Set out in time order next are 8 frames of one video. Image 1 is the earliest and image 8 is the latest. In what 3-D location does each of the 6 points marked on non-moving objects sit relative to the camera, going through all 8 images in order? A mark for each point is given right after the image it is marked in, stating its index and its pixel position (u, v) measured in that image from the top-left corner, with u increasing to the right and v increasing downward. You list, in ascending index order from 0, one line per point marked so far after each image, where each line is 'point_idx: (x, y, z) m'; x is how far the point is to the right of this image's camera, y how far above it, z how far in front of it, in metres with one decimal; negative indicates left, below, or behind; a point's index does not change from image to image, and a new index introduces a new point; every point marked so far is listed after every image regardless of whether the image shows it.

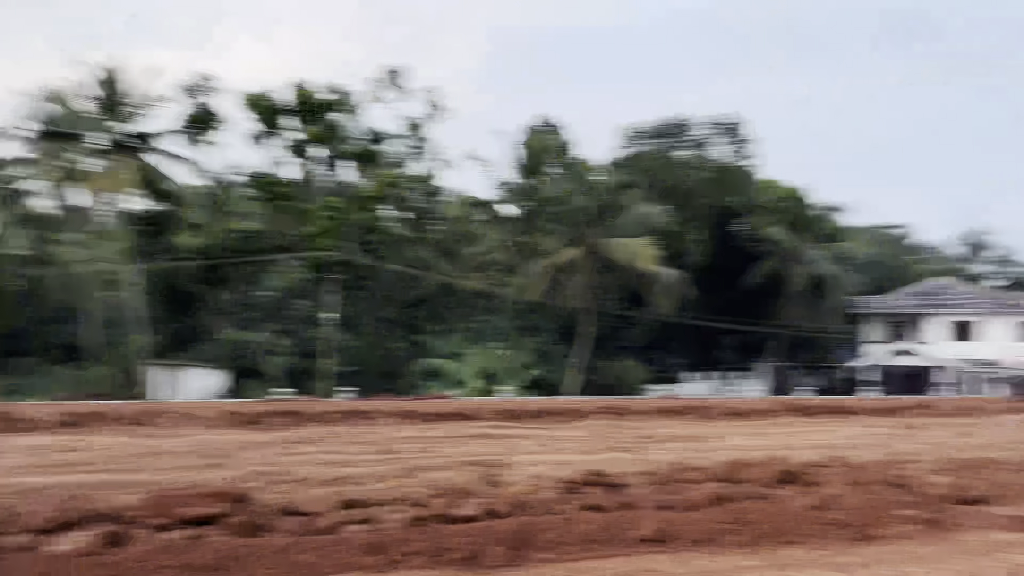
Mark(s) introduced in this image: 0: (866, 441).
0: (+4.9, -2.1, +11.3) m
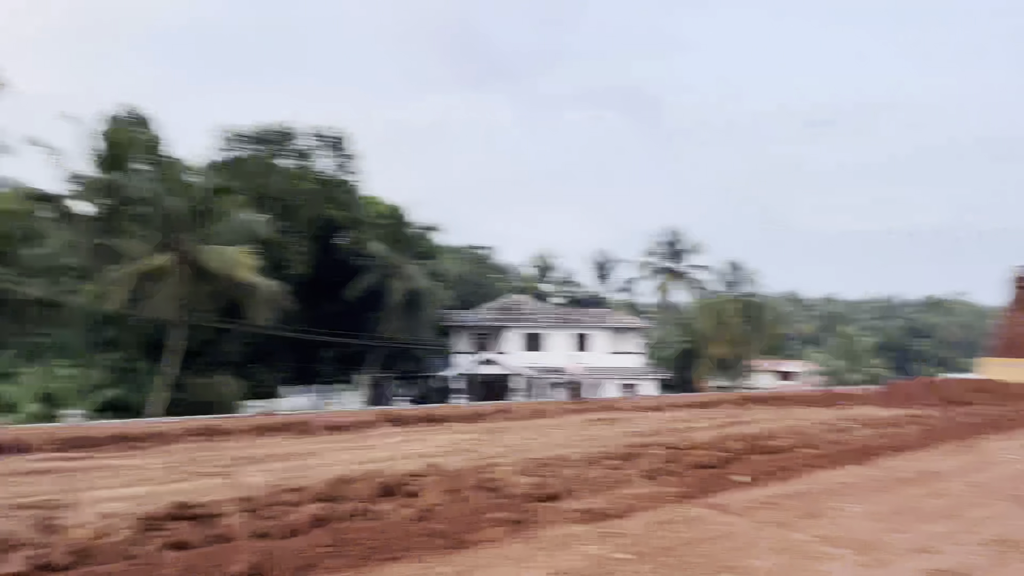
0: (-0.8, -2.3, +12.0) m
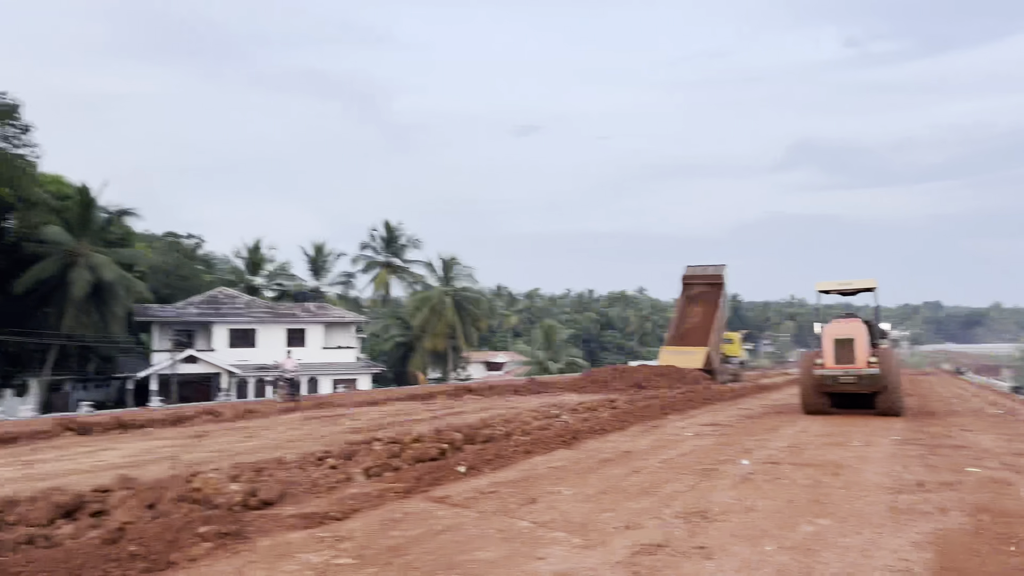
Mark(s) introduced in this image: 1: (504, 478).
0: (-4.7, -2.2, +10.8) m
1: (-0.1, -1.9, +8.0) m
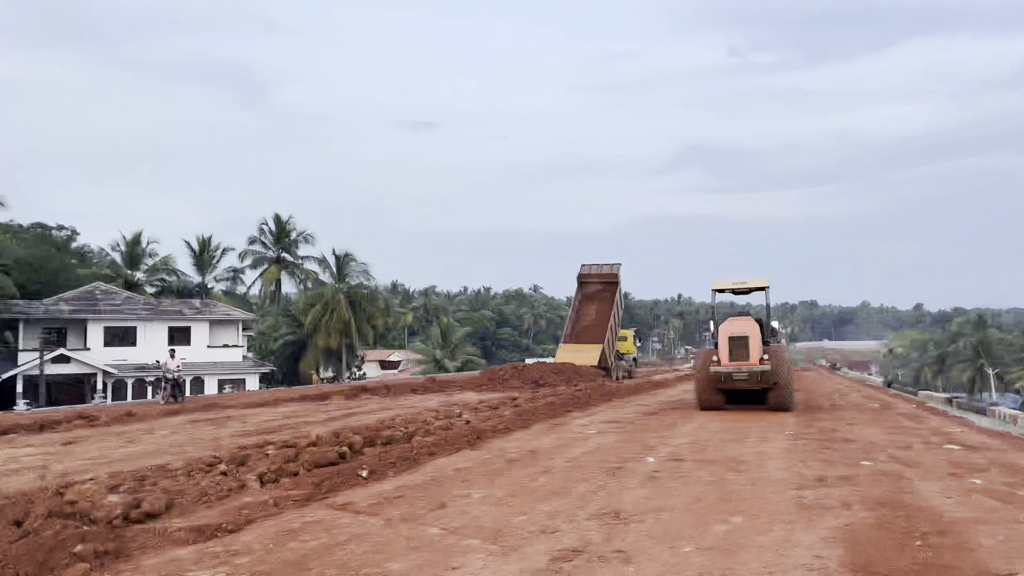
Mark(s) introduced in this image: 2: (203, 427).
0: (-5.9, -2.1, +9.9) m
1: (-1.0, -1.8, +7.7) m
2: (-5.0, -2.3, +13.2) m
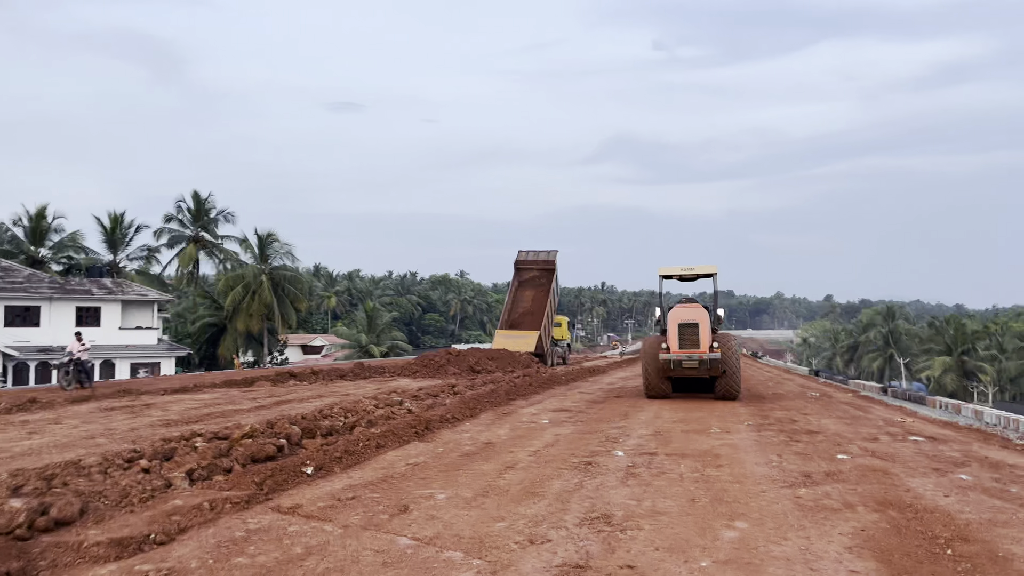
0: (-6.4, -1.8, +8.7) m
1: (-1.3, -1.6, +6.9) m
2: (-5.8, -1.9, +12.0) m
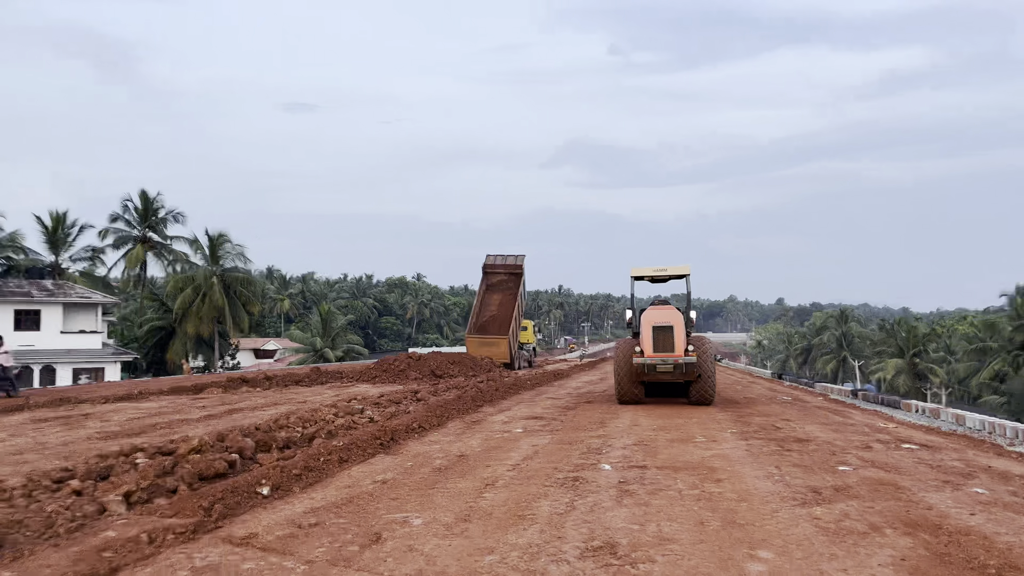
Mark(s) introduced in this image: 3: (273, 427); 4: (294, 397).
0: (-6.7, -1.8, +7.6) m
1: (-1.4, -1.6, +6.2) m
2: (-6.2, -1.9, +11.0) m
3: (-2.9, -1.7, +9.9) m
4: (-4.3, -2.2, +16.2) m
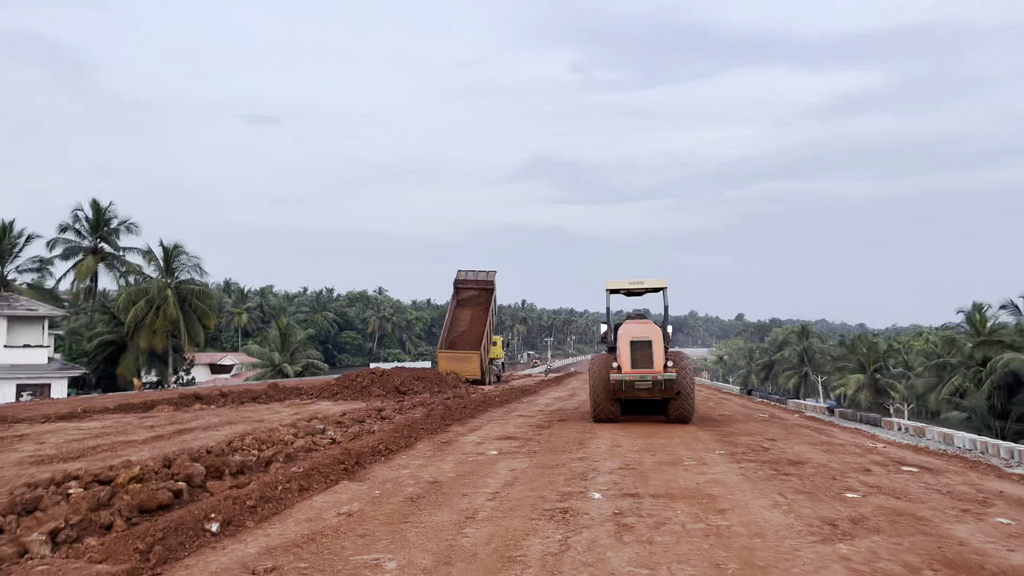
0: (-6.8, -1.8, +6.6) m
1: (-1.5, -1.7, +5.4) m
2: (-6.6, -2.0, +10.0) m
3: (-3.2, -1.8, +9.0) m
4: (-4.9, -2.4, +15.2) m
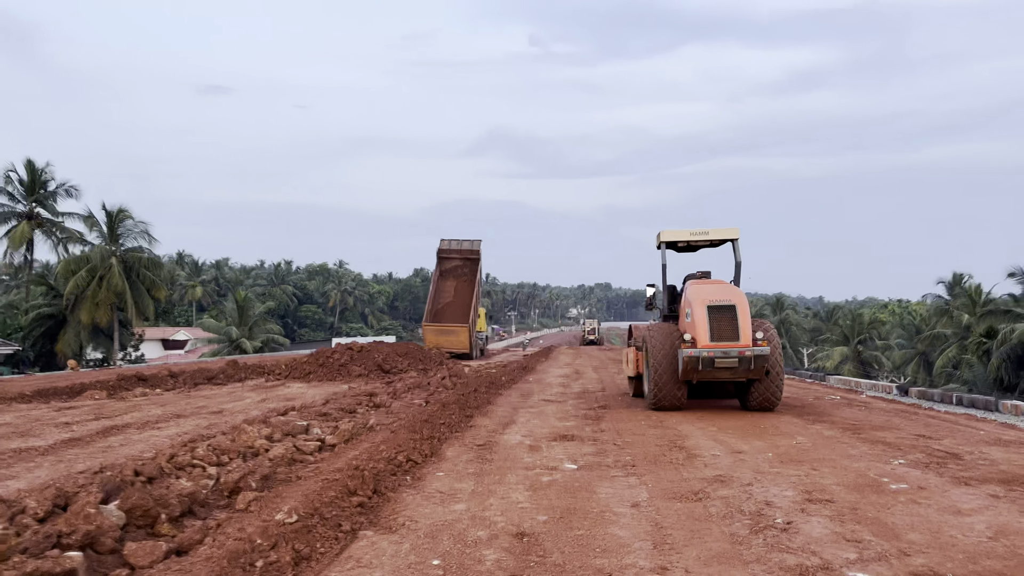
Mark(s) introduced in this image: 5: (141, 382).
0: (-6.0, -1.4, +3.1) m
1: (-0.6, -1.3, +2.2) m
2: (-5.9, -1.5, +6.6) m
3: (-2.4, -1.3, +5.7) m
4: (-4.5, -1.7, +11.9) m
5: (-7.2, -1.8, +15.8) m
